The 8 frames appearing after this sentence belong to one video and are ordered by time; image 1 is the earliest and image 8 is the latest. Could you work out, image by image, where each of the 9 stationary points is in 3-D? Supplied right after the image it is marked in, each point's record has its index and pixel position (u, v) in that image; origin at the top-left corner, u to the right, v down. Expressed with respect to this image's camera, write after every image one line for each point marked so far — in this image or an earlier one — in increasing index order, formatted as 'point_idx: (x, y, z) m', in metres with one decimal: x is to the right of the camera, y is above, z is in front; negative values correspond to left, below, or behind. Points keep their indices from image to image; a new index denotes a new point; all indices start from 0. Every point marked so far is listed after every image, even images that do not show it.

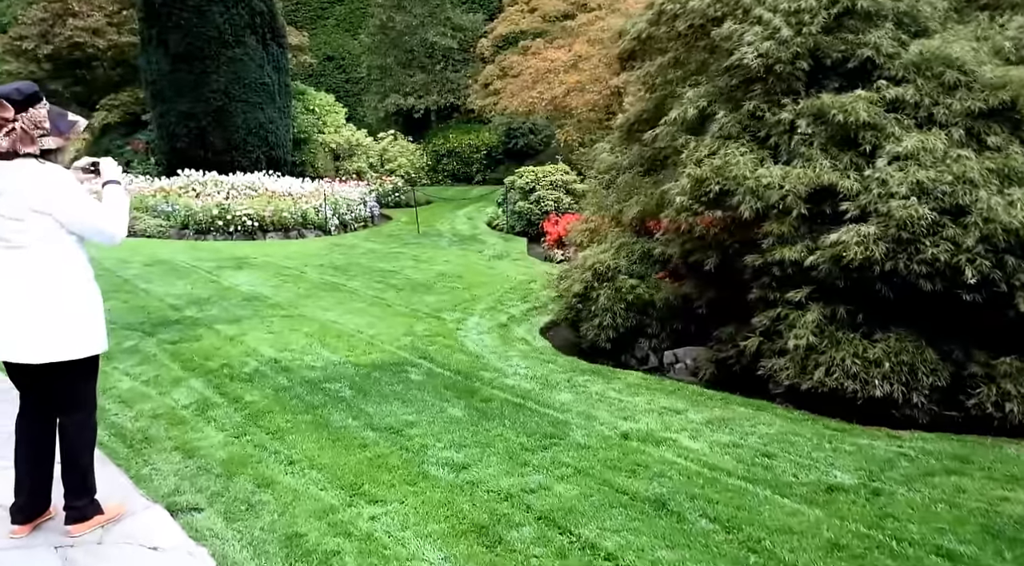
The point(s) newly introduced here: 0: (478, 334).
0: (-0.3, -0.4, +7.4) m
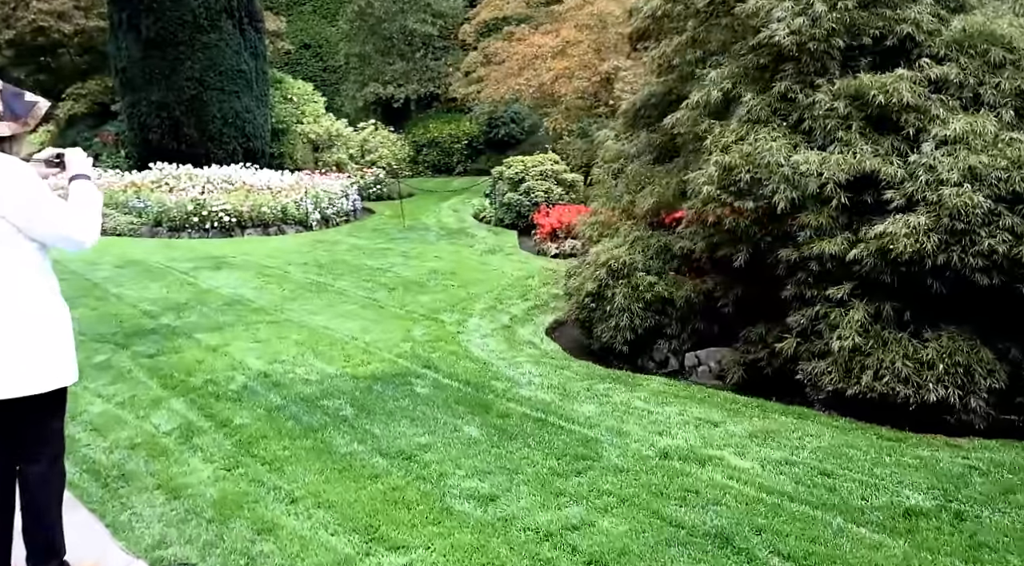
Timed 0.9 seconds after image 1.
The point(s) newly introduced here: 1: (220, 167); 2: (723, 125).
0: (-0.2, -0.4, +6.9) m
1: (-3.7, +1.4, +12.4) m
2: (+1.2, +0.9, +5.5) m
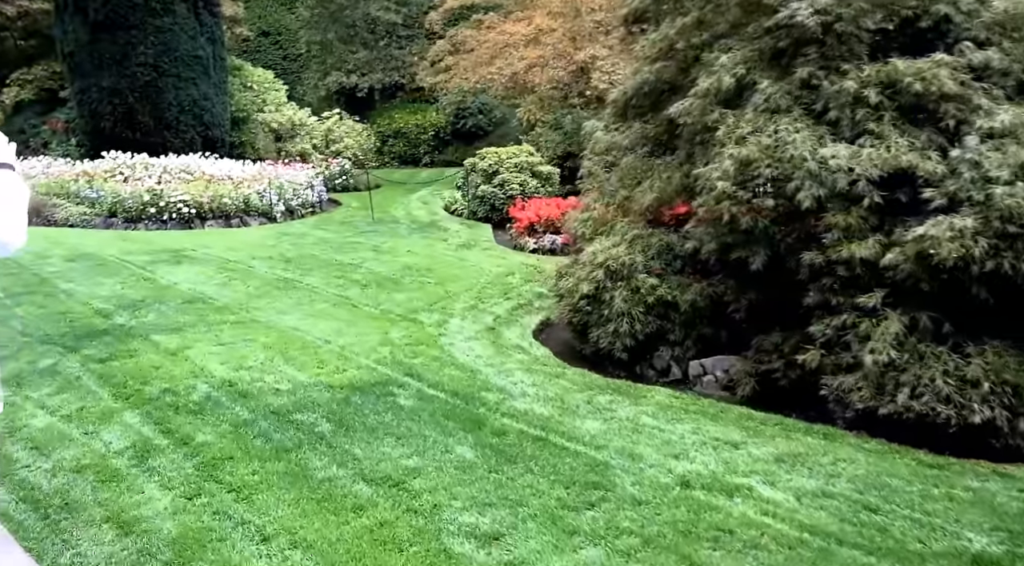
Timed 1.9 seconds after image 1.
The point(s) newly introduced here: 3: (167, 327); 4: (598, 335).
0: (-0.3, -0.4, +6.4) m
1: (-4.0, +1.5, +11.8) m
2: (+1.2, +0.9, +5.1) m
3: (-2.3, -0.3, +6.5) m
4: (+0.5, -0.3, +5.8) m
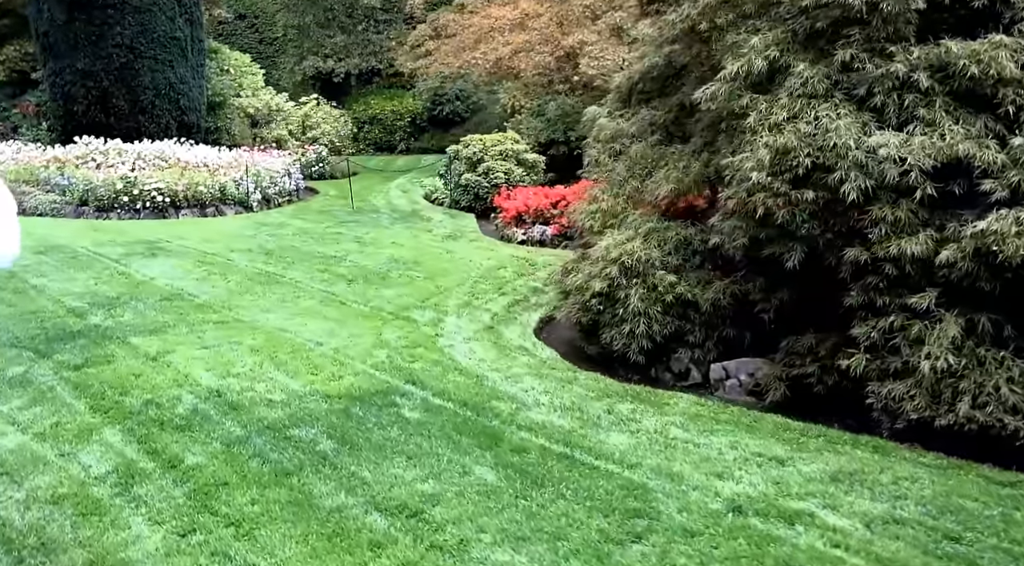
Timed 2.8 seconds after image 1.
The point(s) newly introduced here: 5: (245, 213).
0: (-0.3, -0.4, +6.0) m
1: (-4.1, +1.6, +11.2) m
2: (+1.2, +0.9, +4.7) m
3: (-2.2, -0.3, +6.1) m
4: (+0.5, -0.3, +5.4) m
5: (-3.0, +0.8, +10.7) m
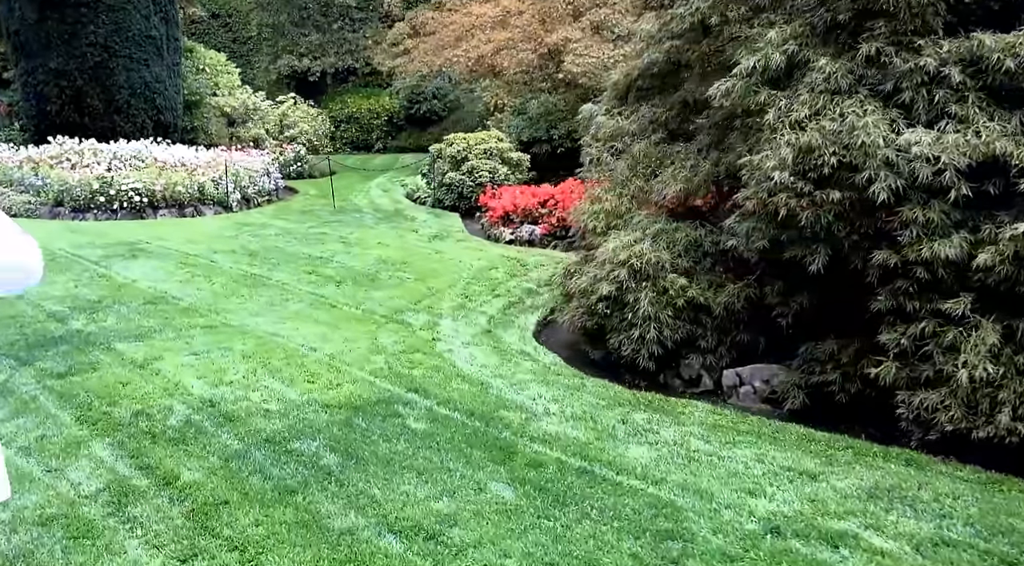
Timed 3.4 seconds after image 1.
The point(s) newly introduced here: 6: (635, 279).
0: (-0.3, -0.4, +5.8) m
1: (-4.2, +1.6, +10.9) m
2: (+1.3, +0.9, +4.5) m
3: (-2.2, -0.3, +5.8) m
4: (+0.6, -0.3, +5.2) m
5: (-3.1, +0.8, +10.4) m
6: (+0.6, 0.0, +5.2) m
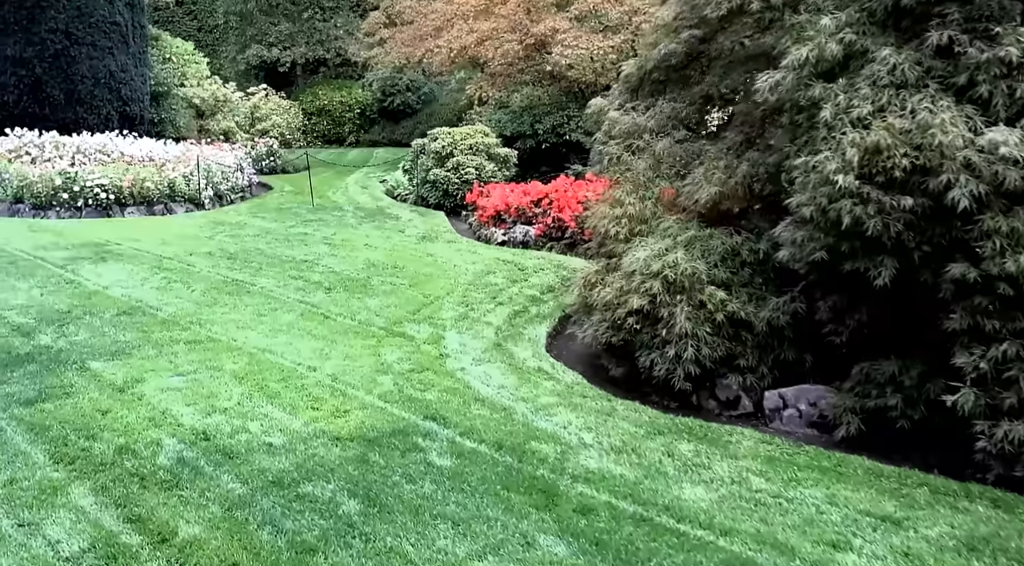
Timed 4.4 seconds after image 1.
0: (-0.2, -0.4, +5.3) m
1: (-4.3, +1.5, +10.3) m
2: (+1.4, +0.8, +4.1) m
3: (-2.1, -0.4, +5.3) m
4: (+0.7, -0.4, +4.8) m
5: (-3.2, +0.7, +9.8) m
6: (+0.7, 0.0, +4.8) m
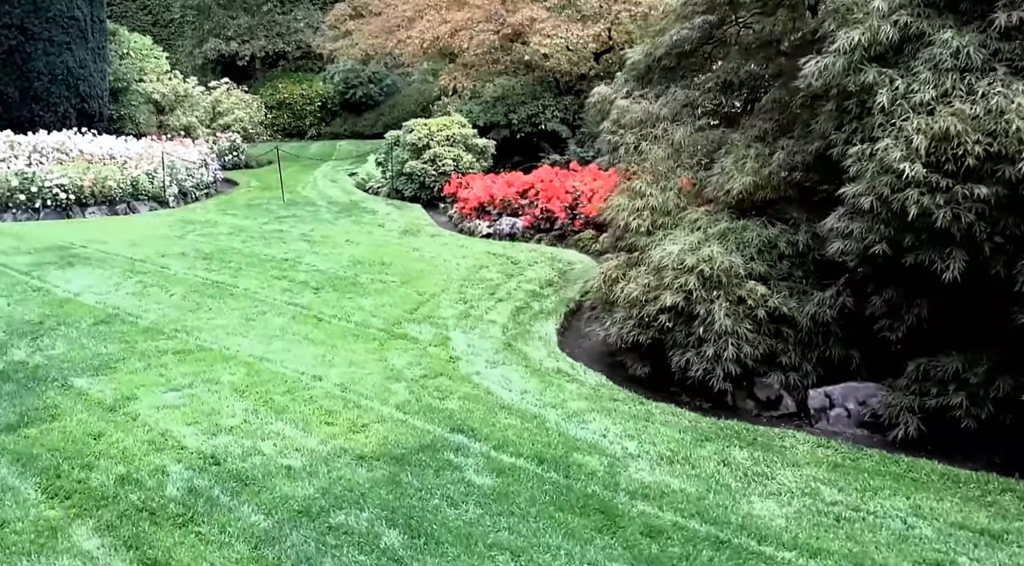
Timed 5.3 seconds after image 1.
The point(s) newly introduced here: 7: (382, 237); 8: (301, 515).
0: (-0.1, -0.4, +5.0) m
1: (-4.5, +1.5, +9.7) m
2: (+1.5, +0.8, +3.8) m
3: (-2.1, -0.4, +4.8) m
4: (+0.8, -0.3, +4.5) m
5: (-3.3, +0.7, +9.4) m
6: (+0.9, 0.0, +4.5) m
7: (-1.2, +0.4, +9.2) m
8: (-0.7, -0.7, +3.1) m
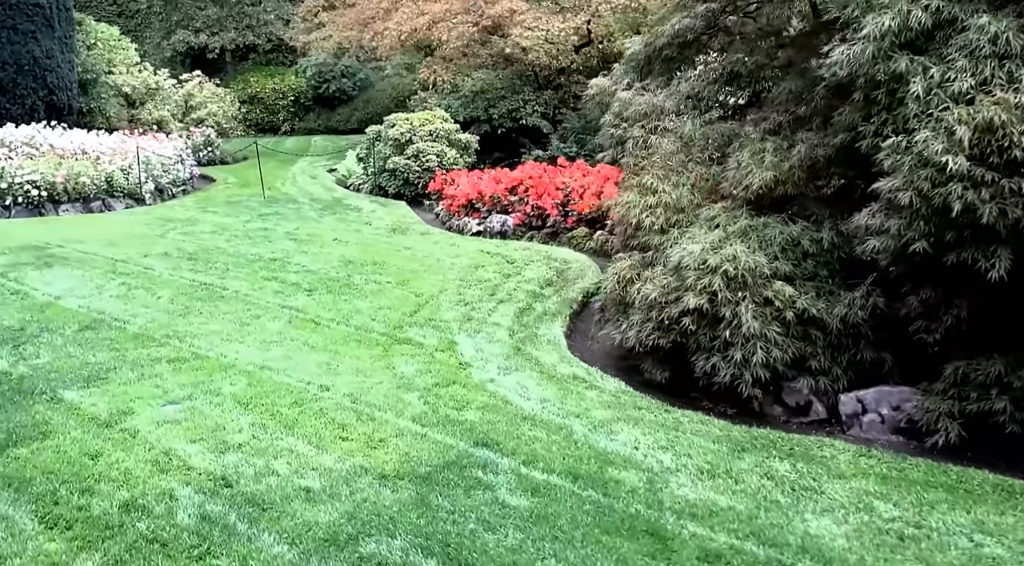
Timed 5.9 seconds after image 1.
0: (0.0, -0.4, +4.8) m
1: (-4.6, +1.5, +9.4) m
2: (+1.6, +0.8, +3.6) m
3: (-2.0, -0.4, +4.6) m
4: (+0.9, -0.3, +4.3) m
5: (-3.4, +0.7, +9.0) m
6: (+0.9, 0.0, +4.3) m
7: (-1.3, +0.4, +9.0) m
8: (-0.5, -0.8, +2.9) m
